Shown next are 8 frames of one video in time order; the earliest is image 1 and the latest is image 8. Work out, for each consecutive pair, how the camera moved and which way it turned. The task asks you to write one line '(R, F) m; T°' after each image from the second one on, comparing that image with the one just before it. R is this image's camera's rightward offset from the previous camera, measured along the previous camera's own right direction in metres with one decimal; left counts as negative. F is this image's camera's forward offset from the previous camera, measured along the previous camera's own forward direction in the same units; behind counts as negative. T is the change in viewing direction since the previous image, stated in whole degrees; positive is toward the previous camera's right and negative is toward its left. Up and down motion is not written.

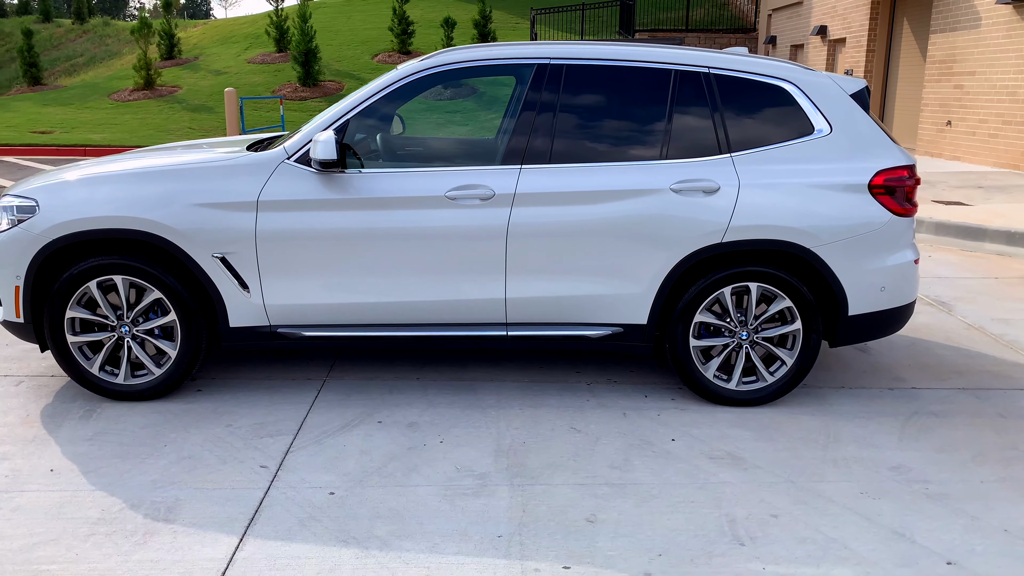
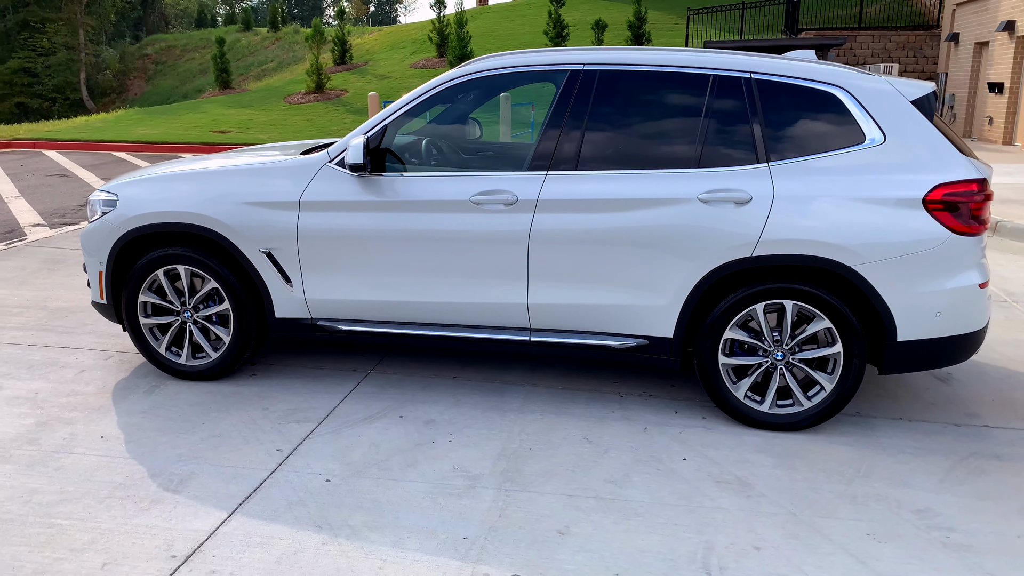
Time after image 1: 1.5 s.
(+0.7, 0.0) m; -12°
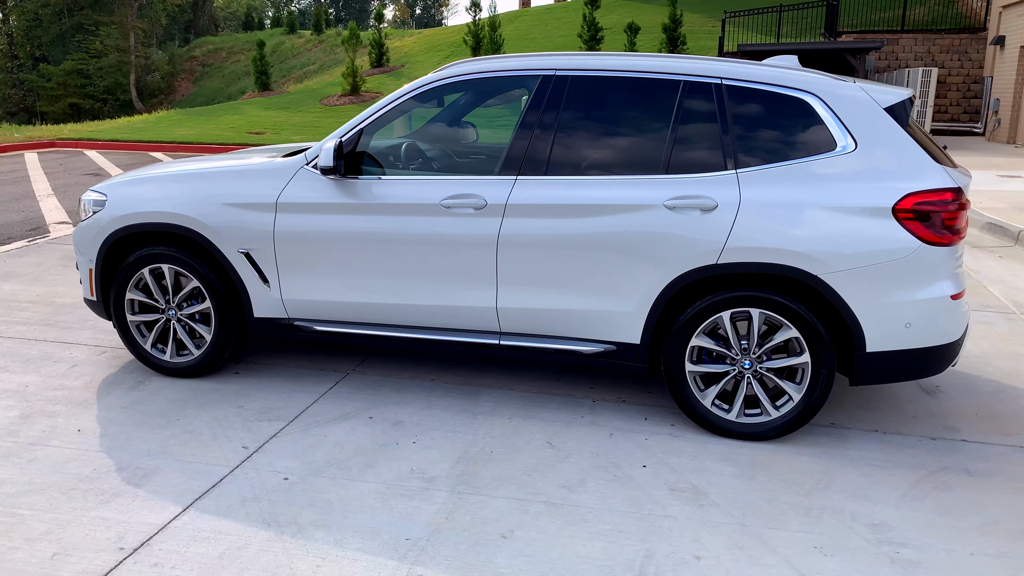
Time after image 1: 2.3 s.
(+0.3, 0.0) m; -3°
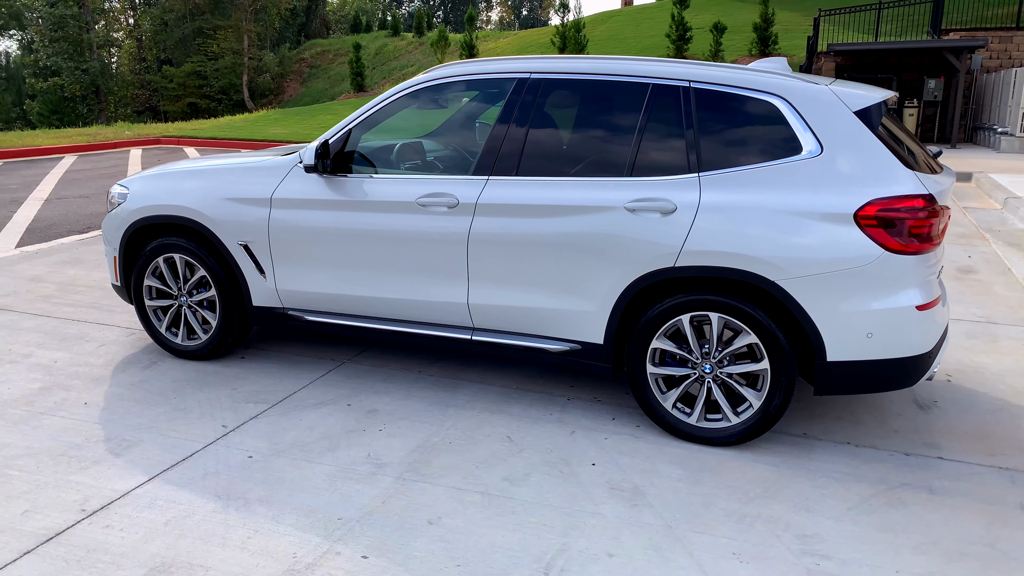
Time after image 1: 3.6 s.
(+0.6, -0.1) m; -7°
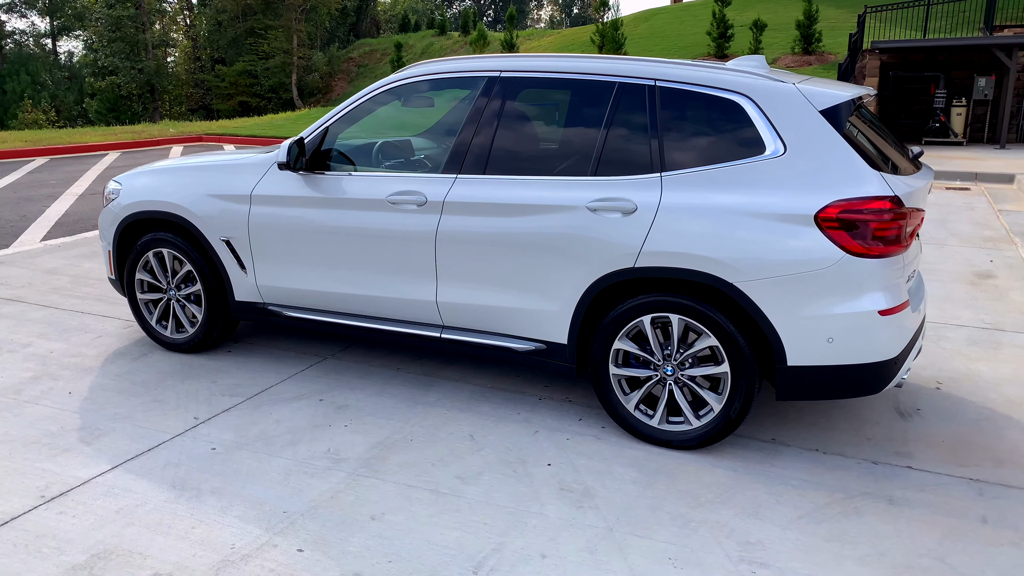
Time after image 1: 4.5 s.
(+0.4, 0.0) m; -3°
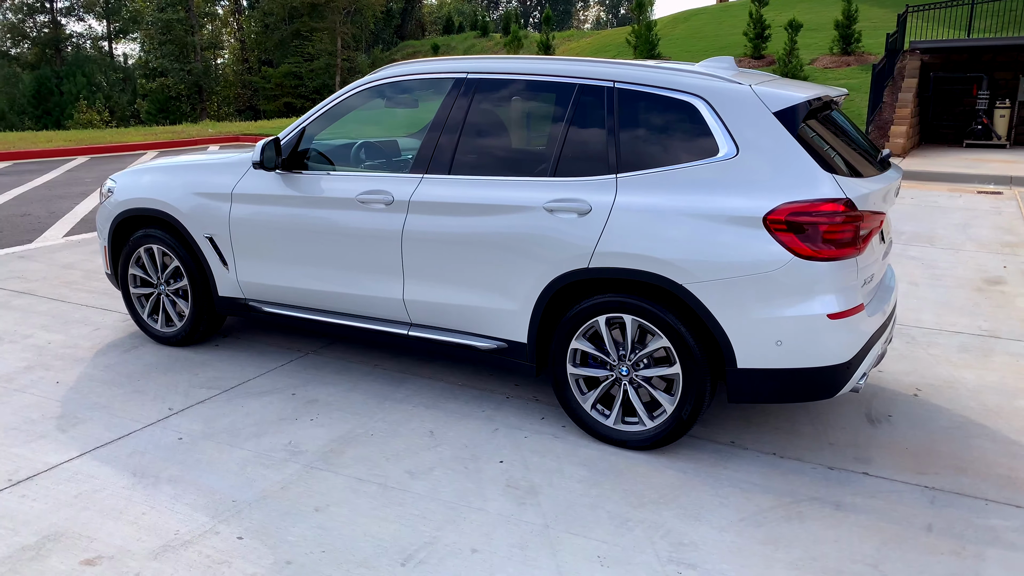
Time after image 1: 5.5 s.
(+0.4, 0.0) m; -3°
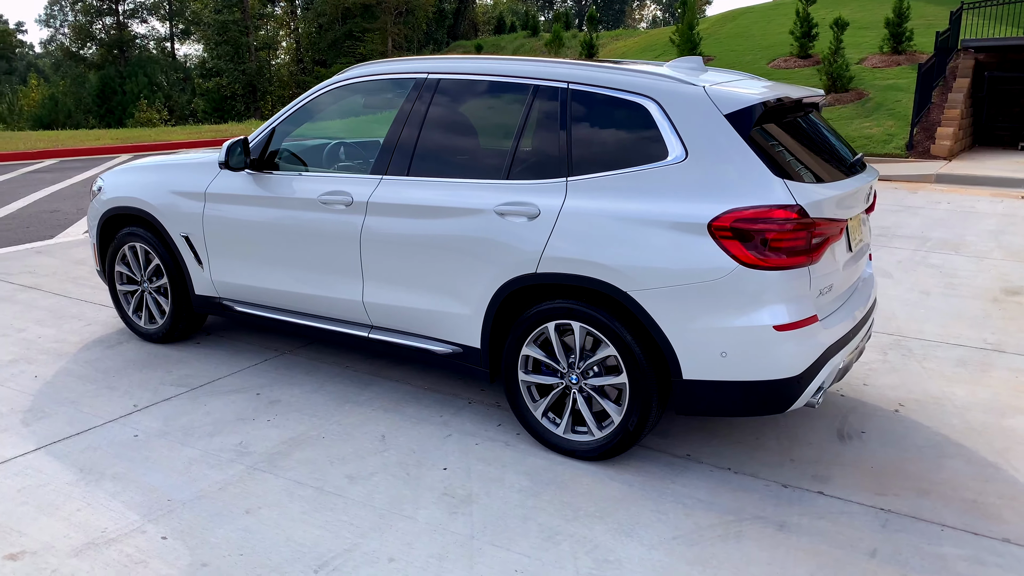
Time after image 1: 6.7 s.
(+0.5, +0.1) m; -4°
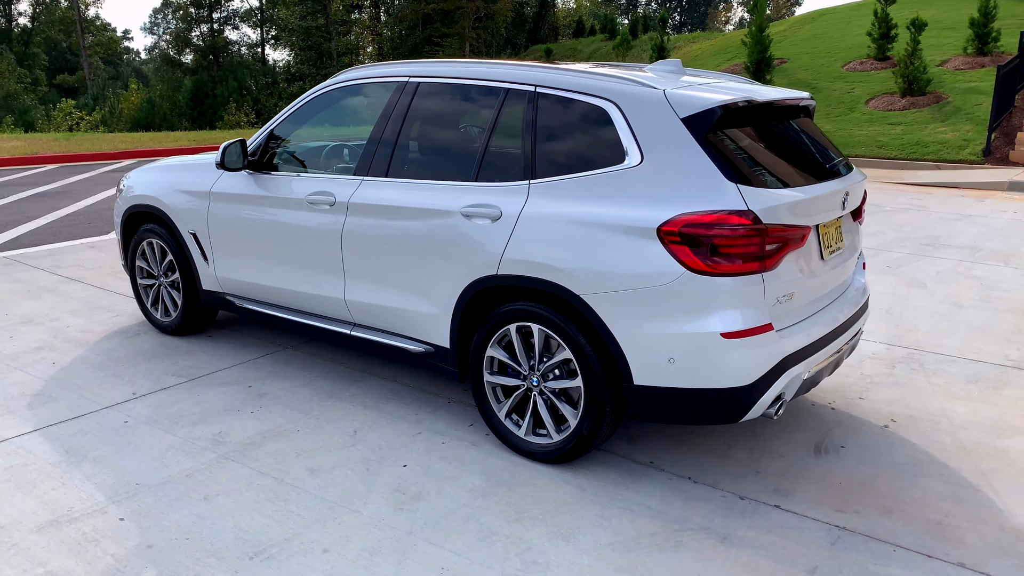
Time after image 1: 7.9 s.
(+0.5, 0.0) m; -6°
